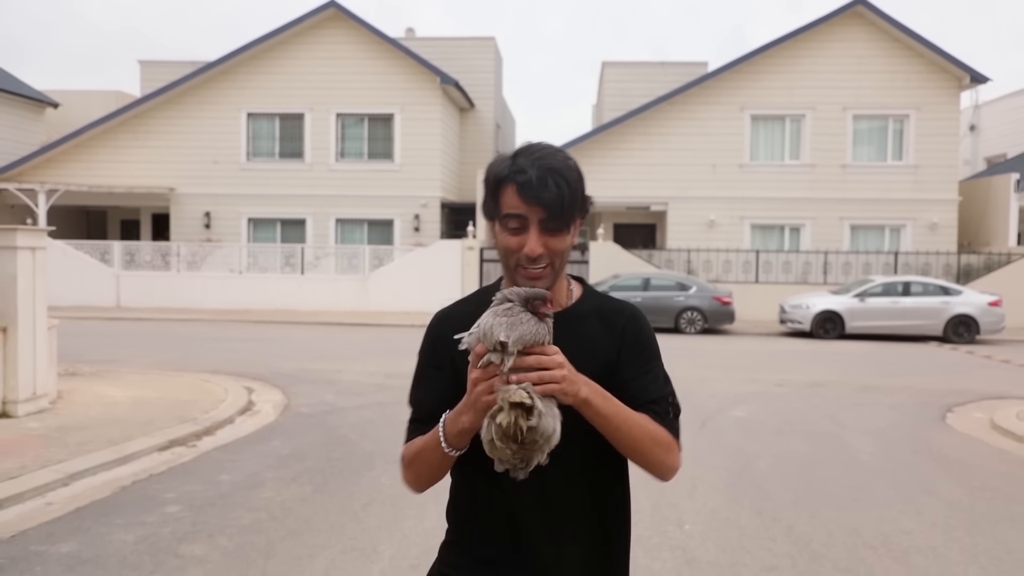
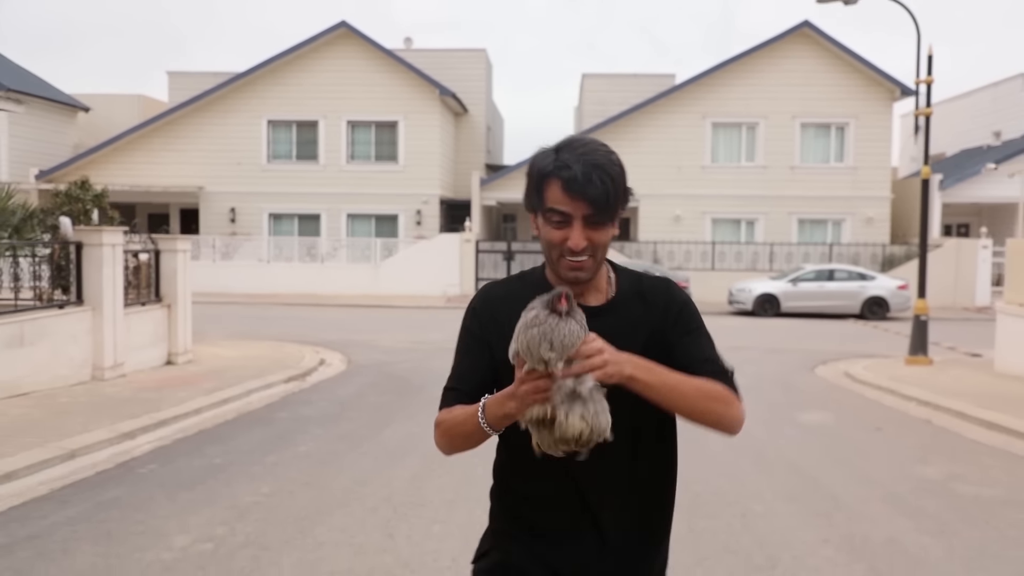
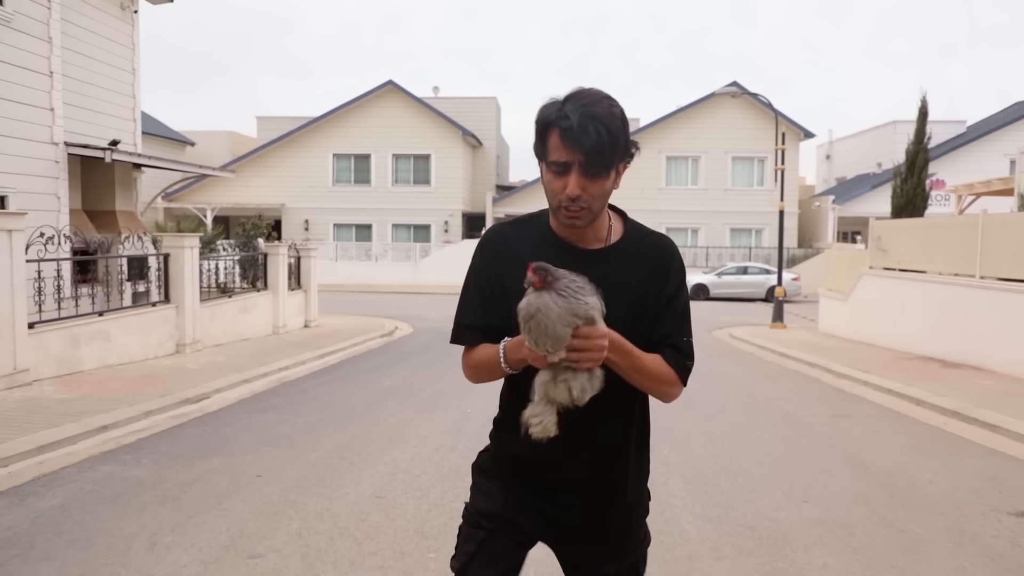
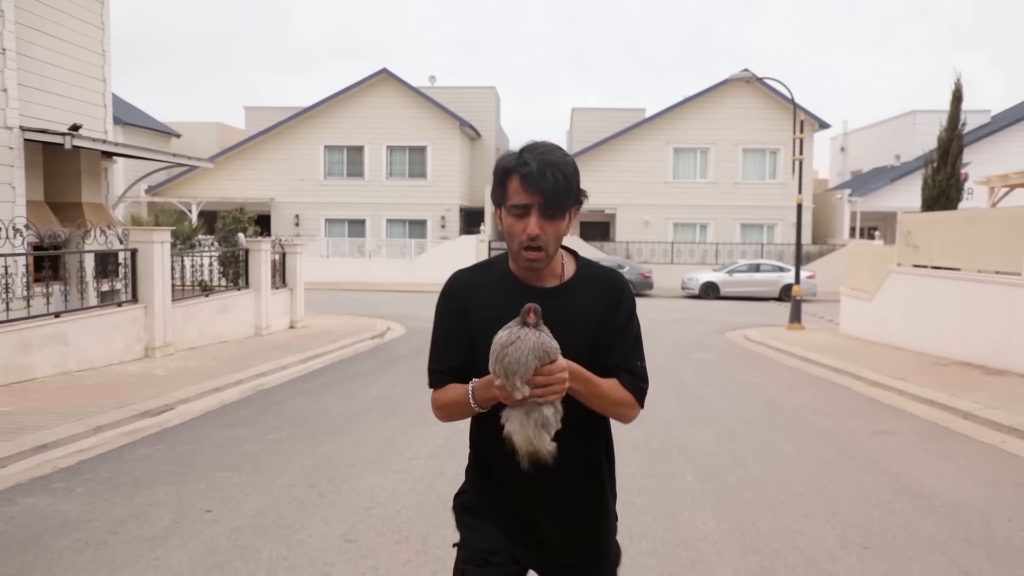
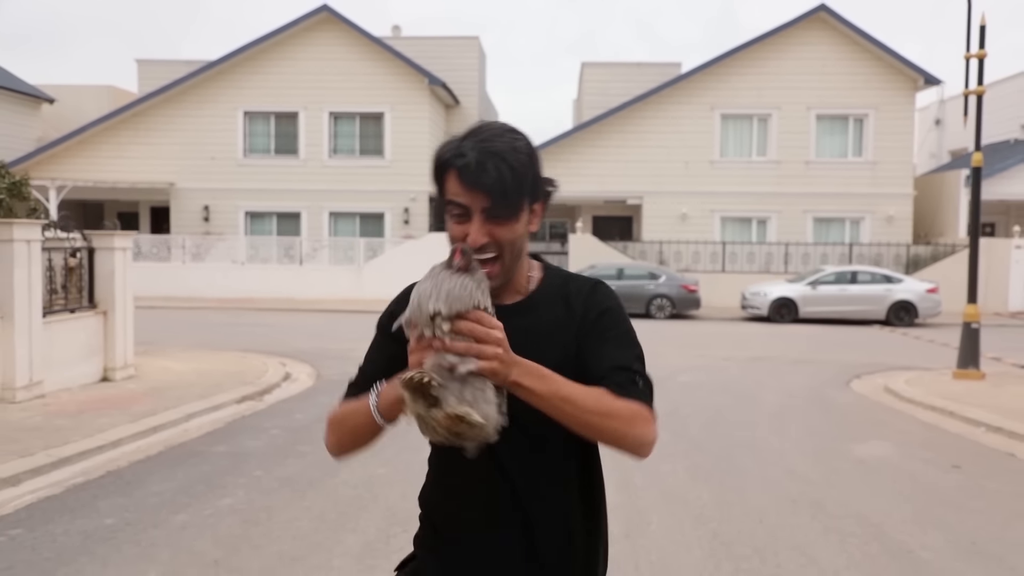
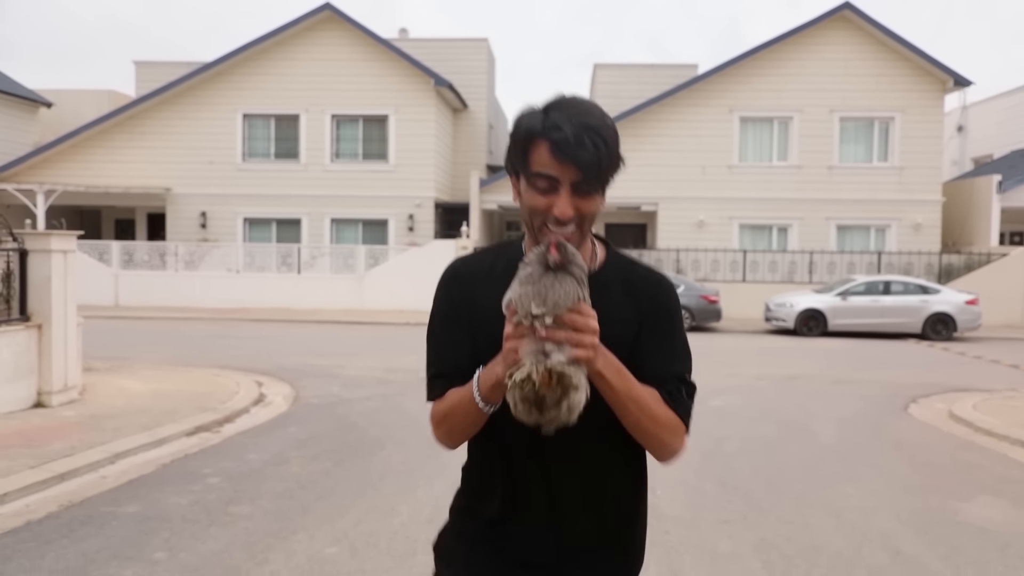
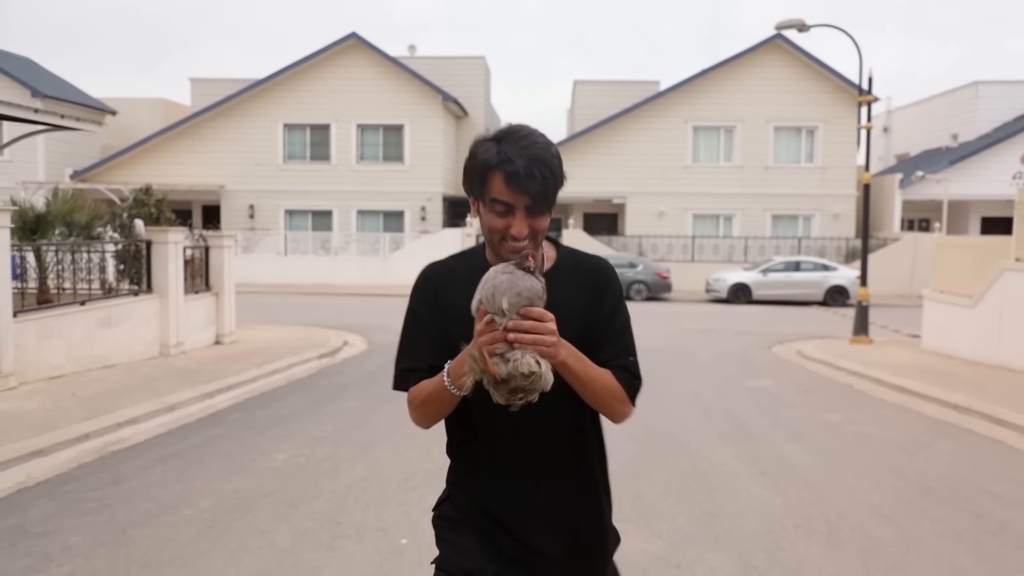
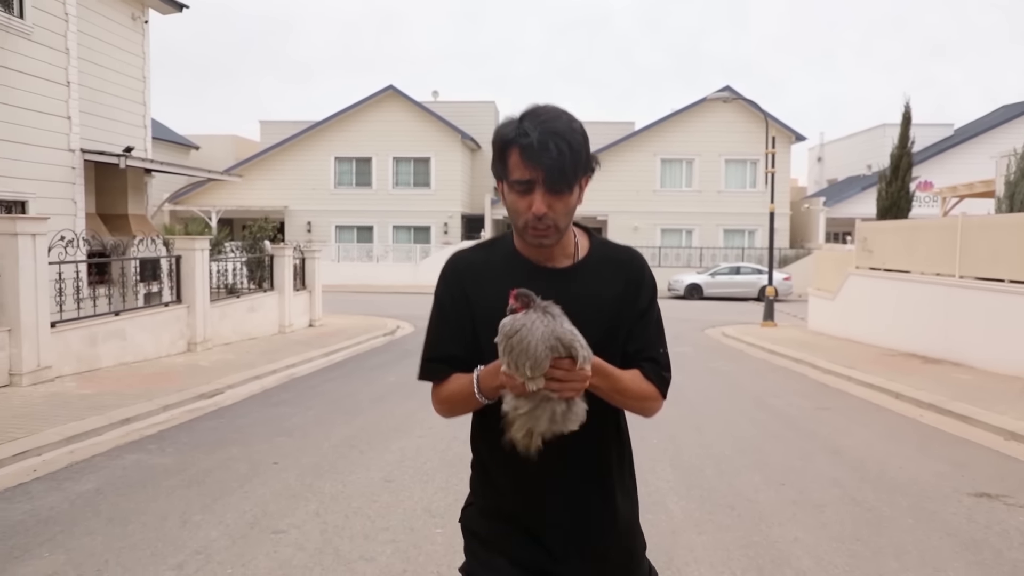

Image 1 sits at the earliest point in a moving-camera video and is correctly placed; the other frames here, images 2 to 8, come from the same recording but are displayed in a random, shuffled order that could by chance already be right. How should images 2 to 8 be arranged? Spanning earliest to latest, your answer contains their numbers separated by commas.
6, 5, 2, 7, 4, 3, 8
